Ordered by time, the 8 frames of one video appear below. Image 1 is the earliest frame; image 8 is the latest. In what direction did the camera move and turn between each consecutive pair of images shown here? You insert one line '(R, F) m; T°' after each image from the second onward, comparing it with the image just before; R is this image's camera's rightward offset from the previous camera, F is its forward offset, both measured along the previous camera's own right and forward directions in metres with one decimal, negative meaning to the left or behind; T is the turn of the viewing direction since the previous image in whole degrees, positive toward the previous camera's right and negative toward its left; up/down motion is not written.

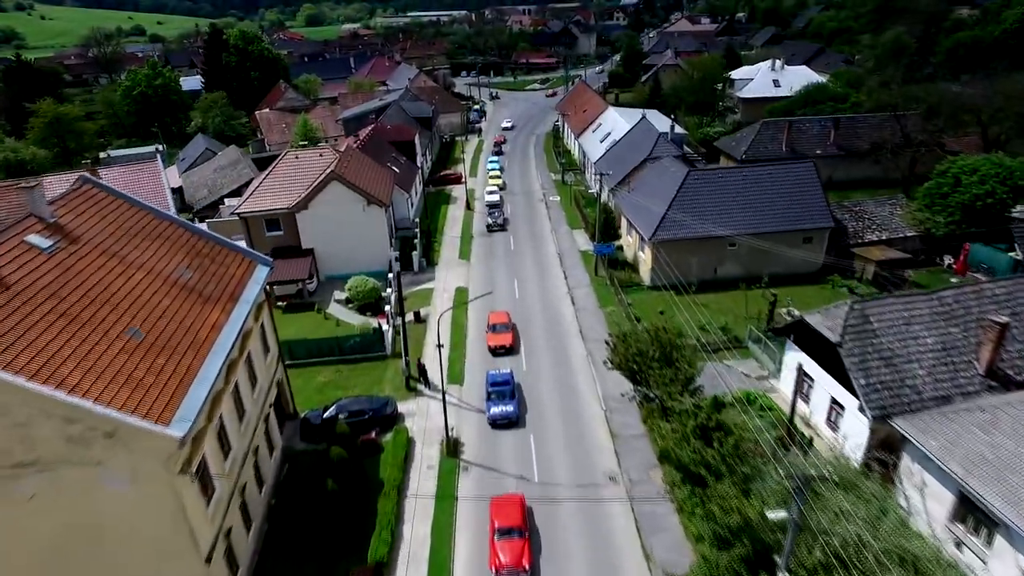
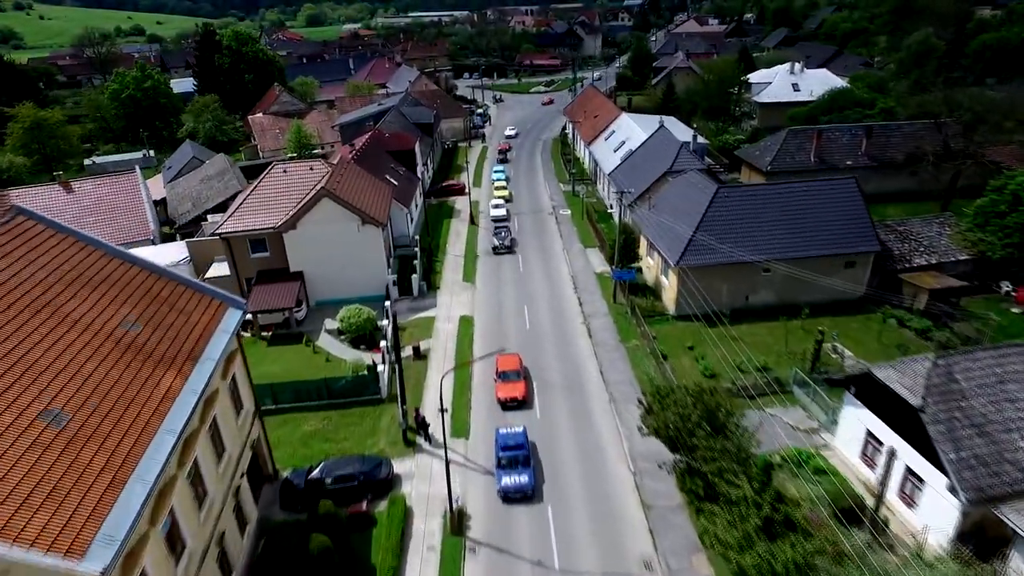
(-0.6, +4.1) m; 0°
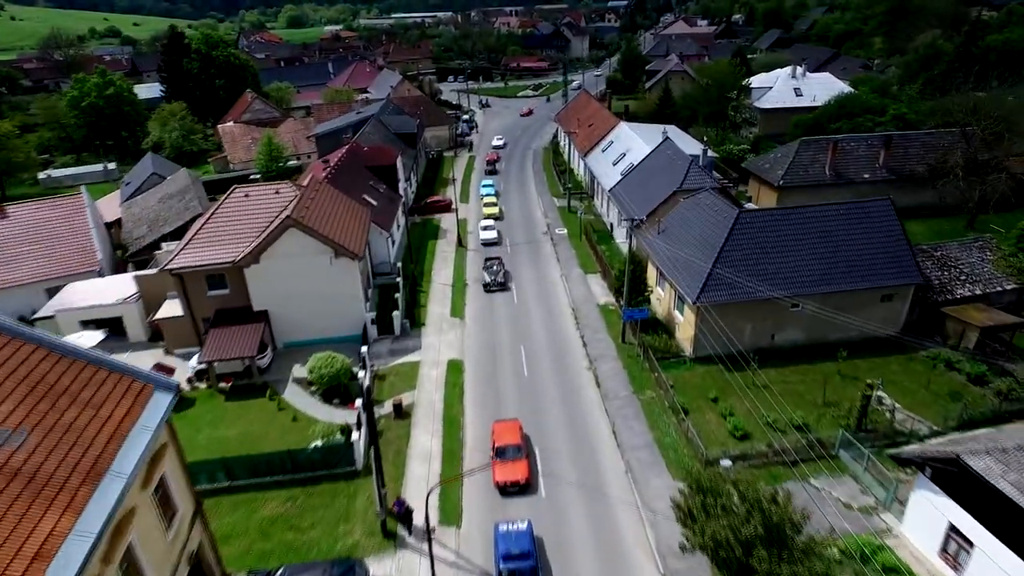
(-0.4, +4.6) m; +1°
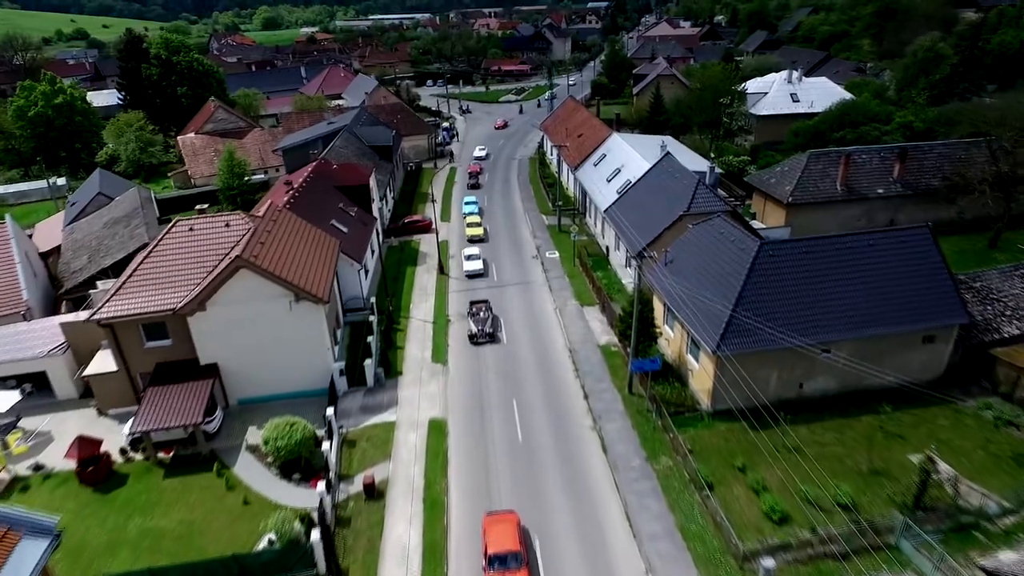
(-0.3, +4.5) m; +2°
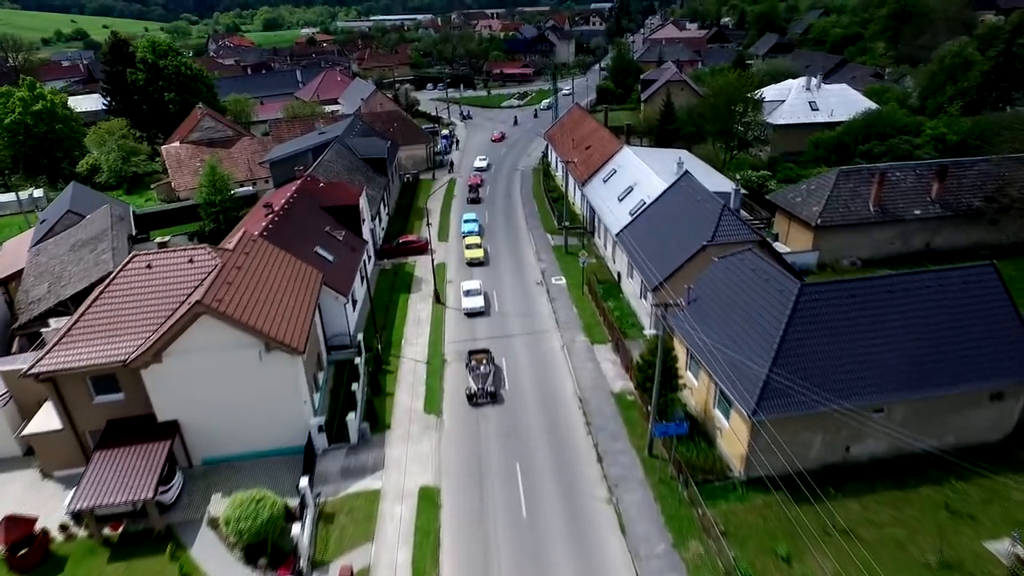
(-0.1, +3.8) m; 0°
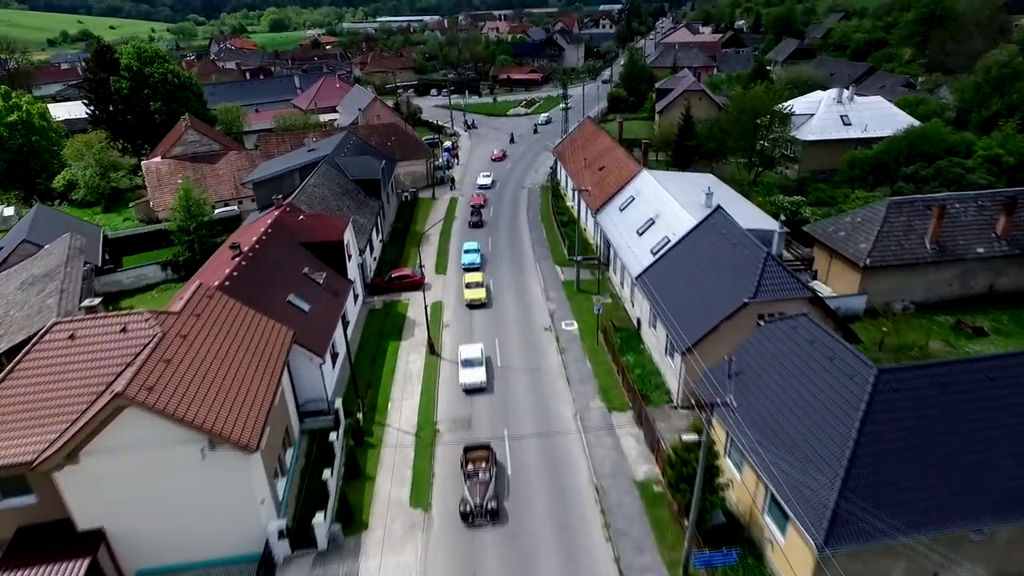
(+0.1, +5.0) m; -1°
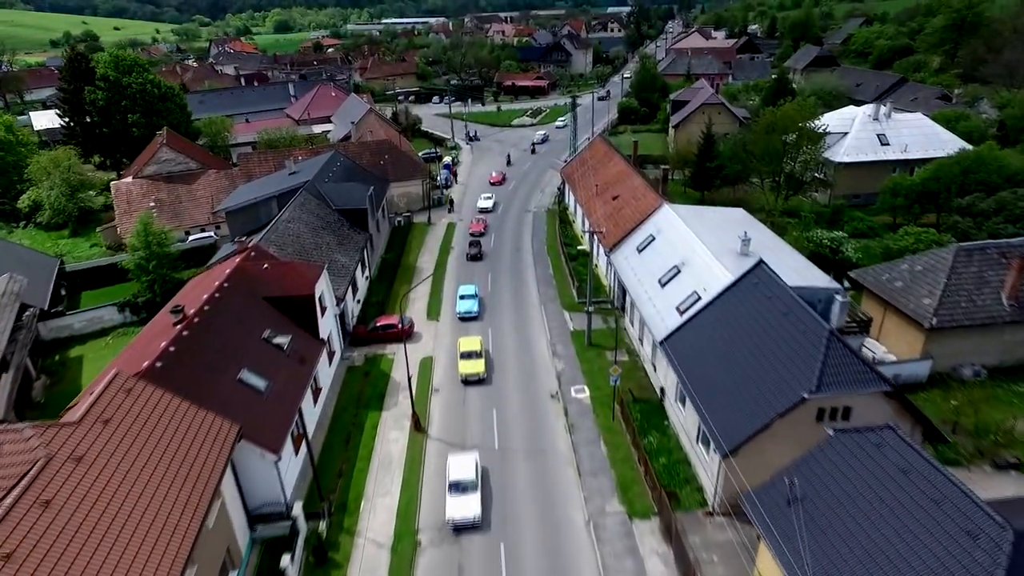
(+0.2, +5.4) m; 0°
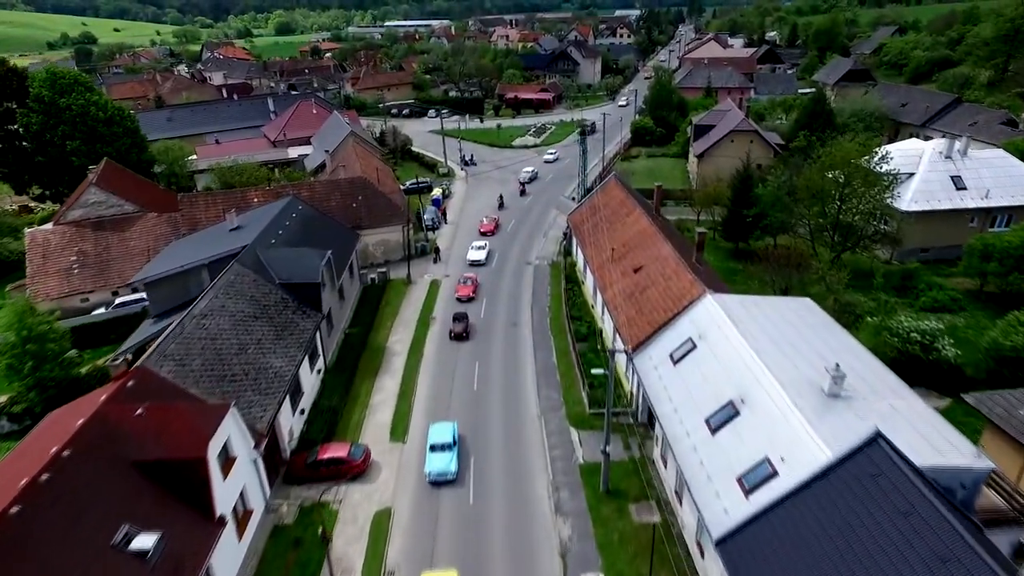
(+0.6, +9.6) m; 0°
